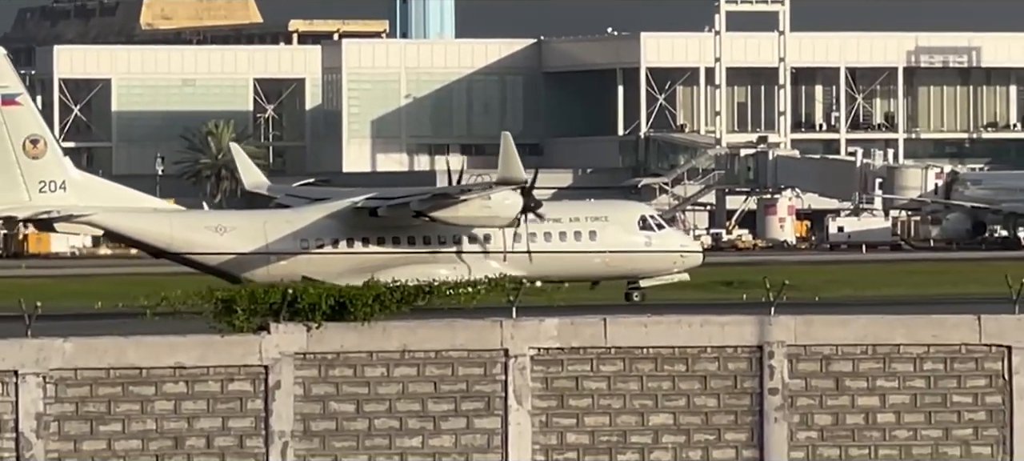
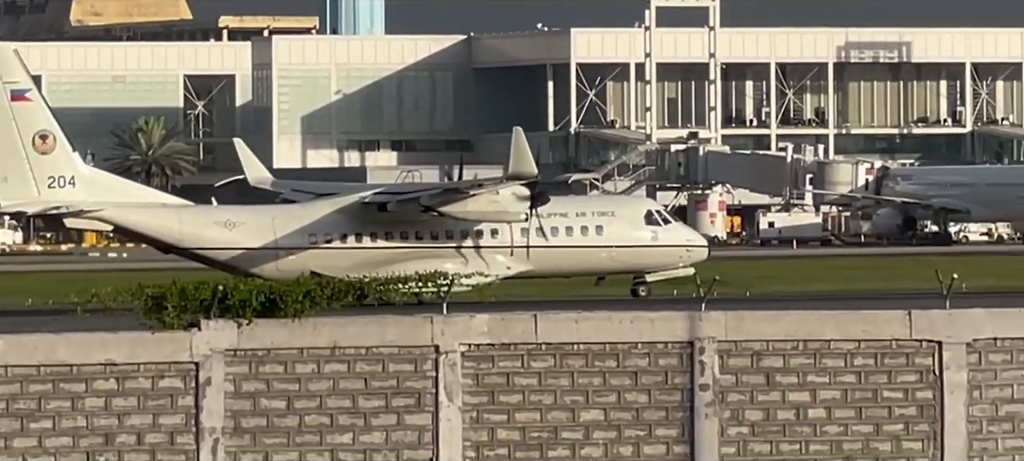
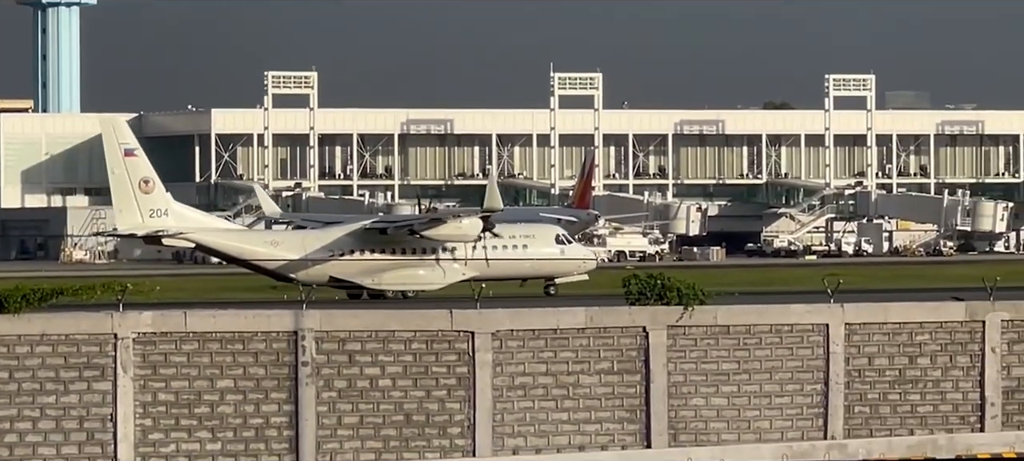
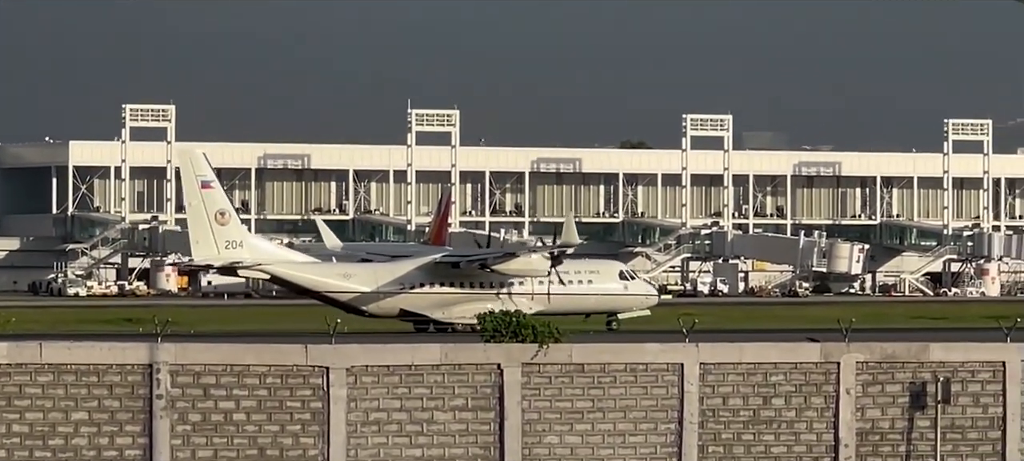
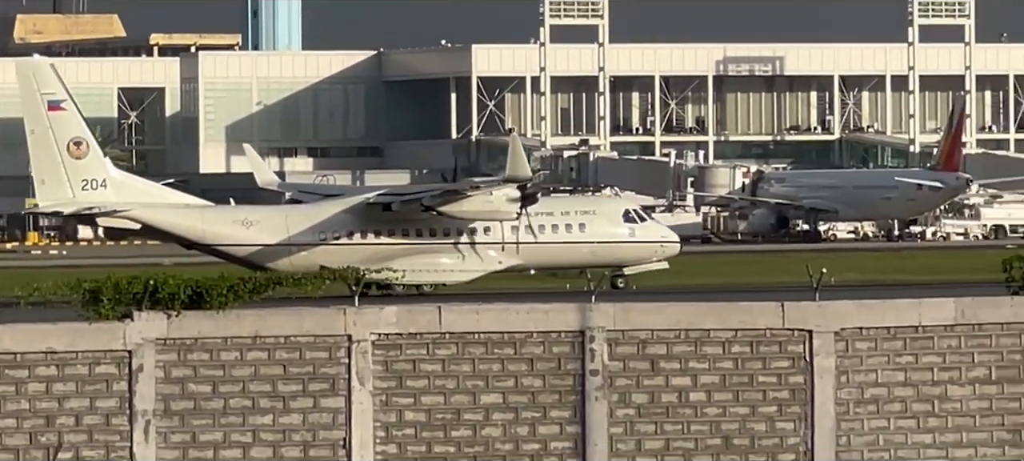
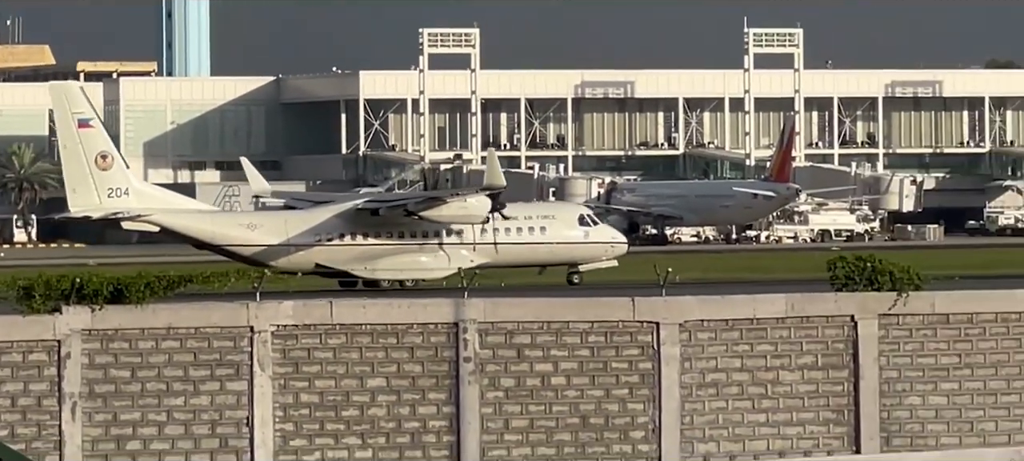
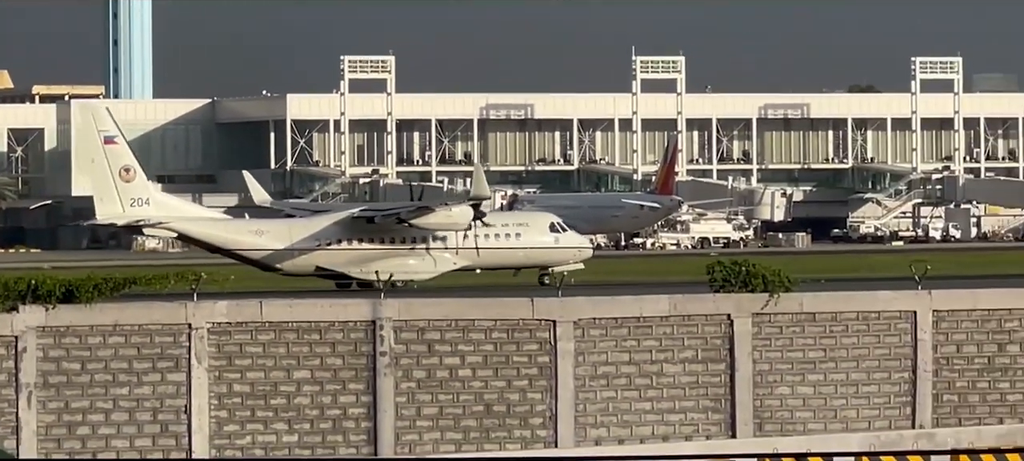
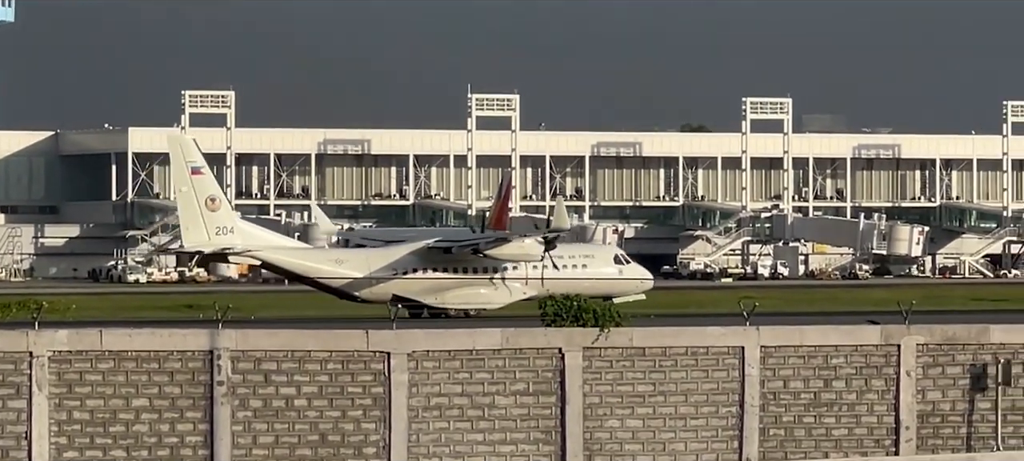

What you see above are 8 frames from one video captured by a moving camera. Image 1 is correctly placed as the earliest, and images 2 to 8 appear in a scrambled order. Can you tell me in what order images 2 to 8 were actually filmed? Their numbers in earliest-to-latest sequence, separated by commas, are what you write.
2, 5, 6, 7, 3, 8, 4
